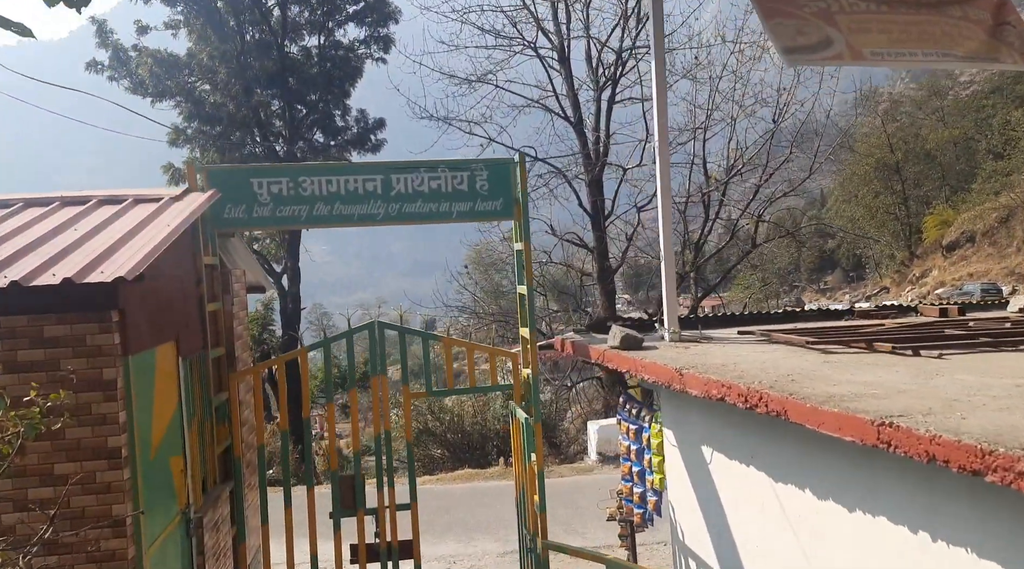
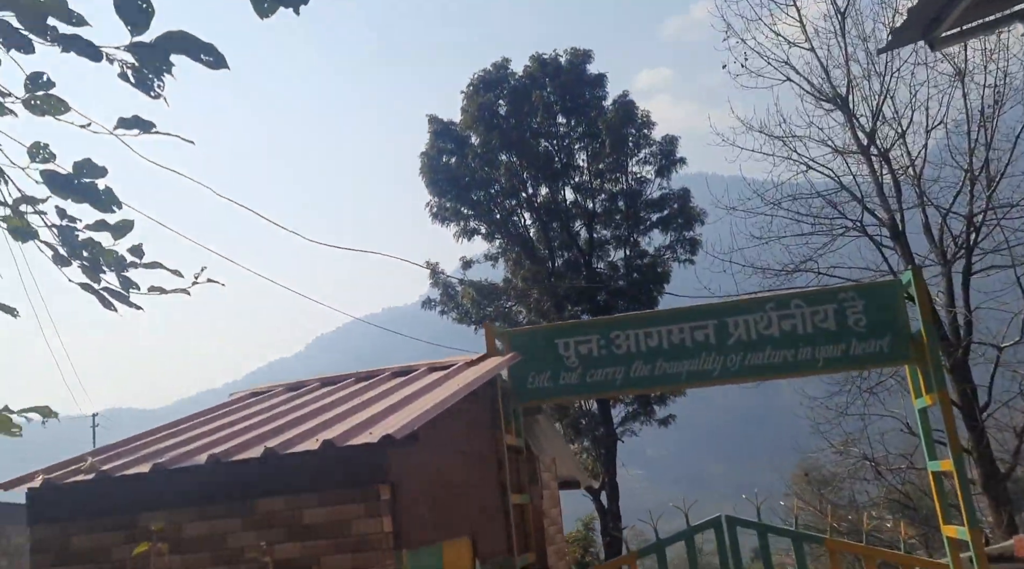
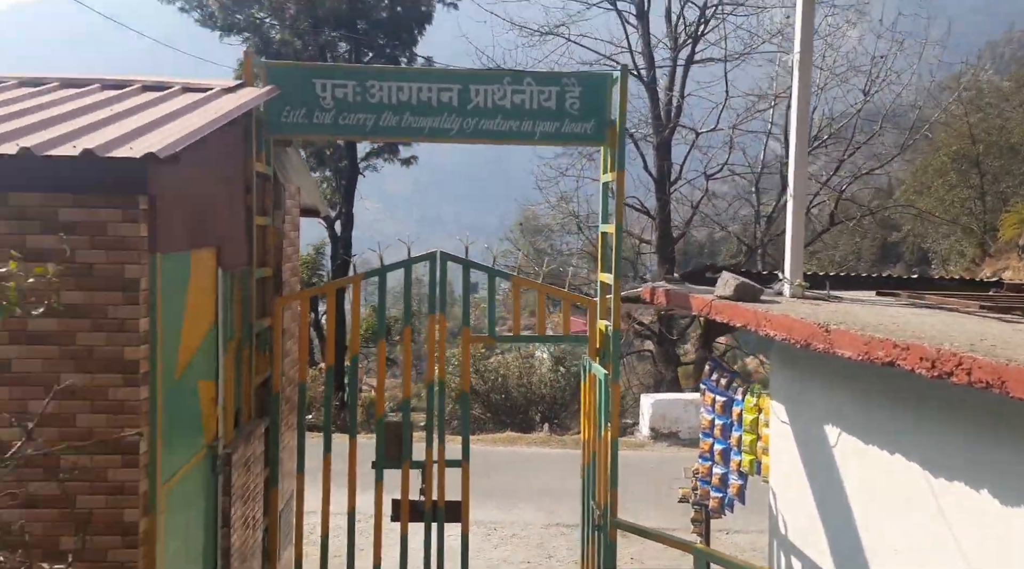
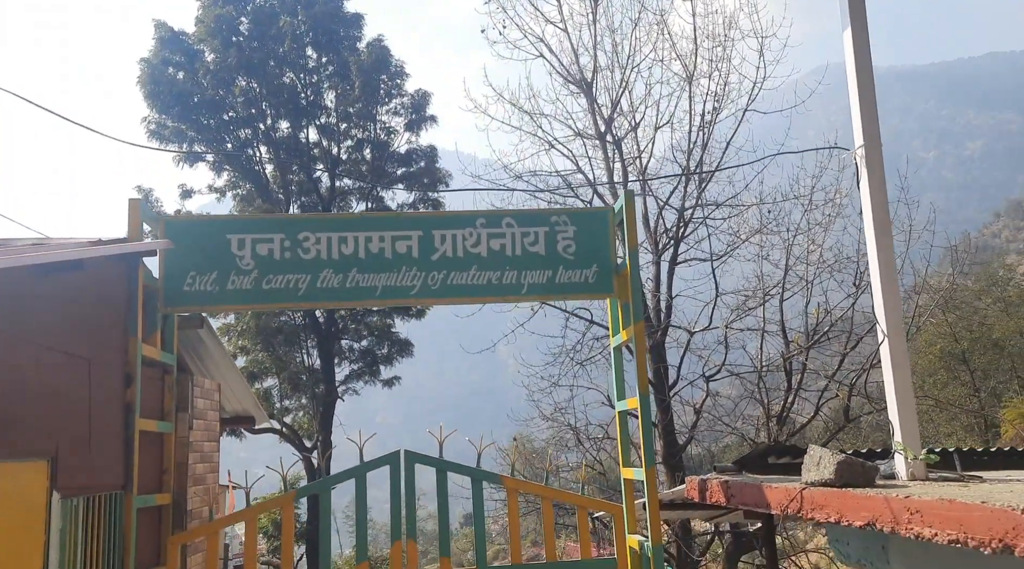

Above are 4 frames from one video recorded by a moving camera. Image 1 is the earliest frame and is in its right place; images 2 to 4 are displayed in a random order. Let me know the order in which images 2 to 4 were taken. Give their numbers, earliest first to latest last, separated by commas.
3, 2, 4
